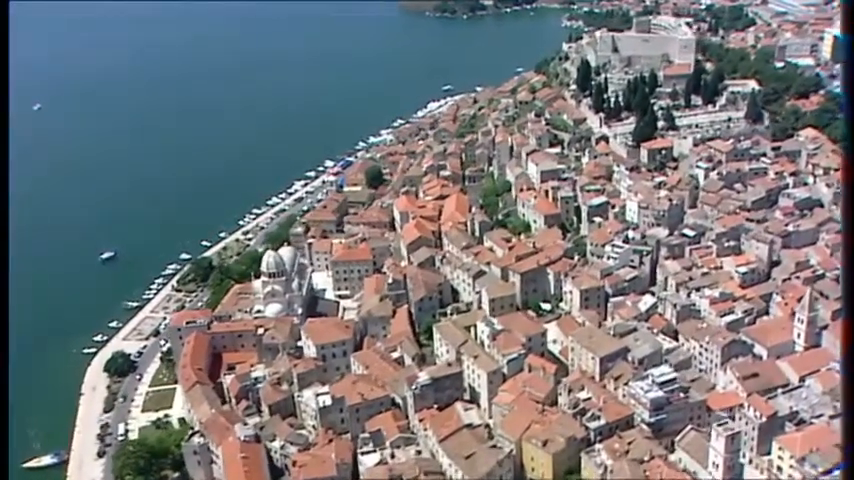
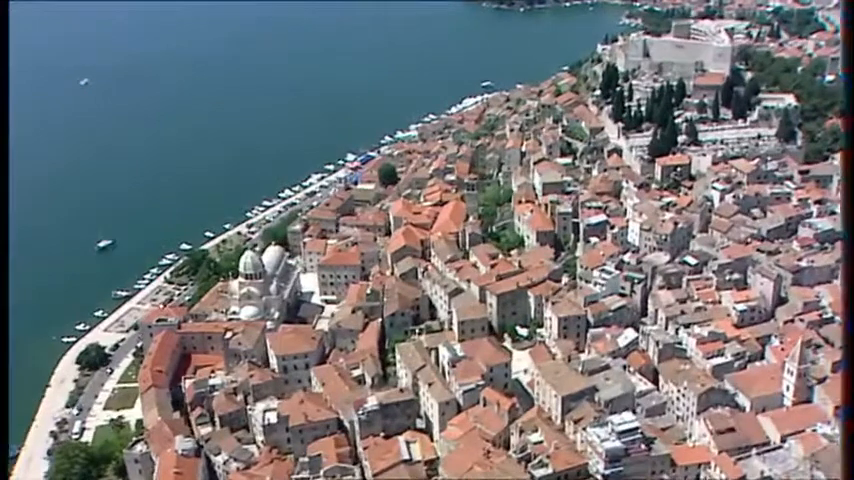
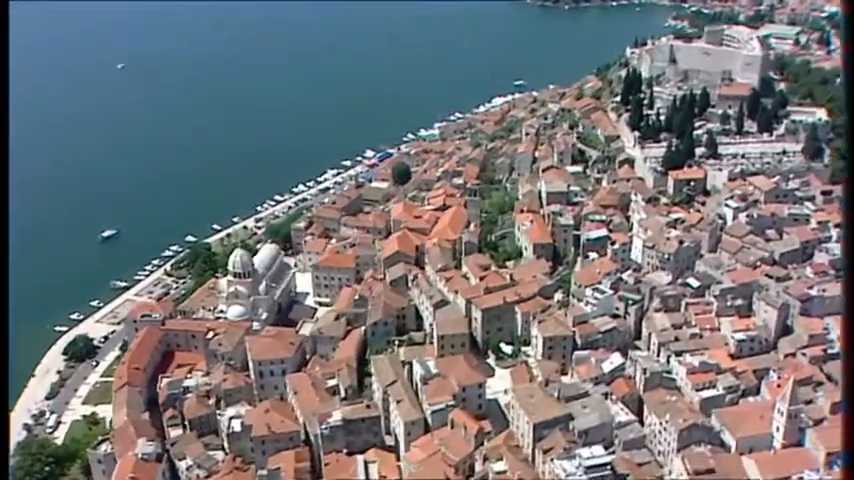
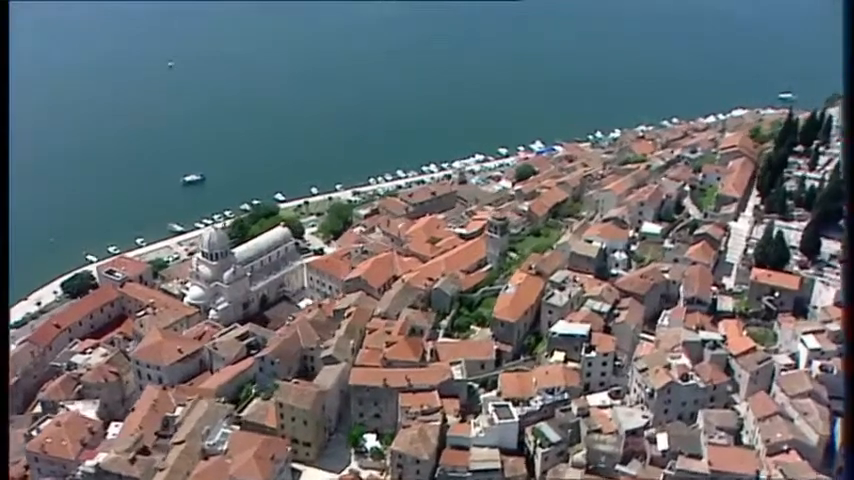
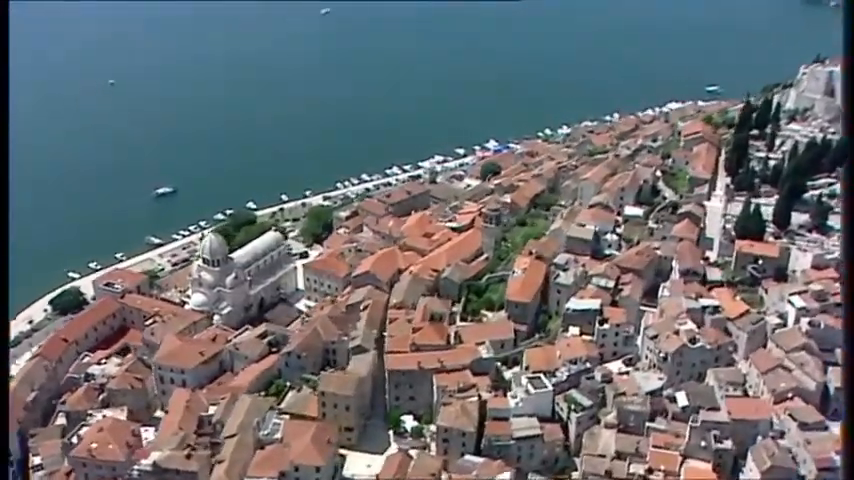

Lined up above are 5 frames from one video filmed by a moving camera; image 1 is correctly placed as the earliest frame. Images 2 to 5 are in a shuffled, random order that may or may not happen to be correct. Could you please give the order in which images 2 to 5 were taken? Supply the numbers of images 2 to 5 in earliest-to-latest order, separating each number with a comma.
2, 3, 5, 4
